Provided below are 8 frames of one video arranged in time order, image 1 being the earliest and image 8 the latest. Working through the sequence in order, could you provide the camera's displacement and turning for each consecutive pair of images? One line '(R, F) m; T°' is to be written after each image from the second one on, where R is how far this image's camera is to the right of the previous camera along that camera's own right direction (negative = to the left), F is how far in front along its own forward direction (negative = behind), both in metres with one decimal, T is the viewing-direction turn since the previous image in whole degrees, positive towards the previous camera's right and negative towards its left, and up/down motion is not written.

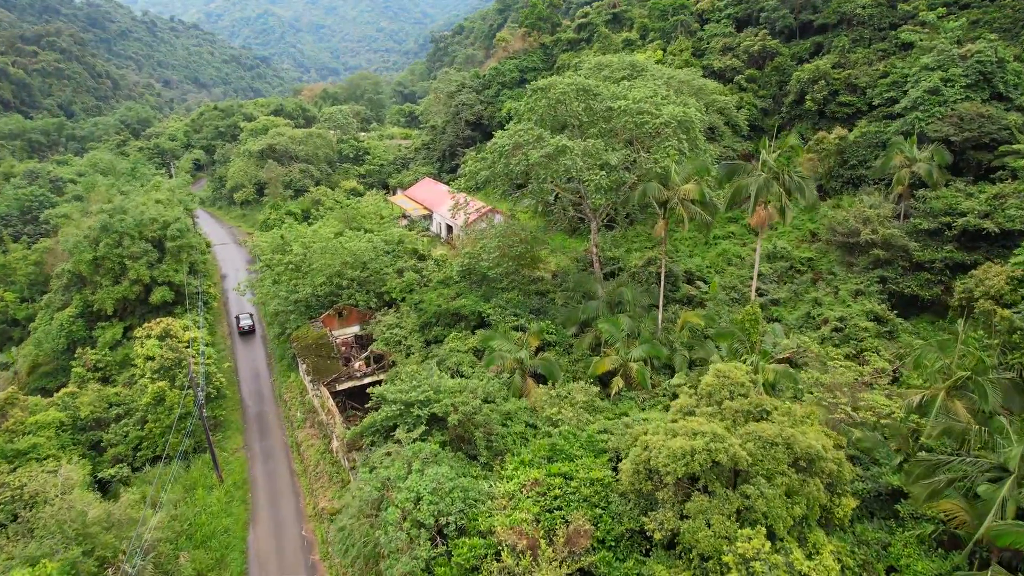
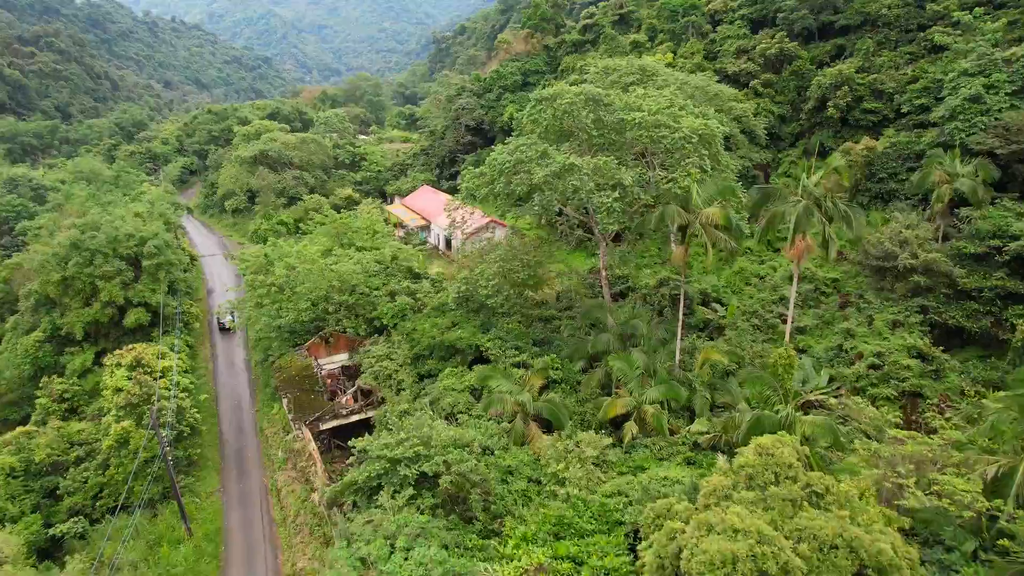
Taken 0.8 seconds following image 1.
(0.0, +1.6) m; 0°
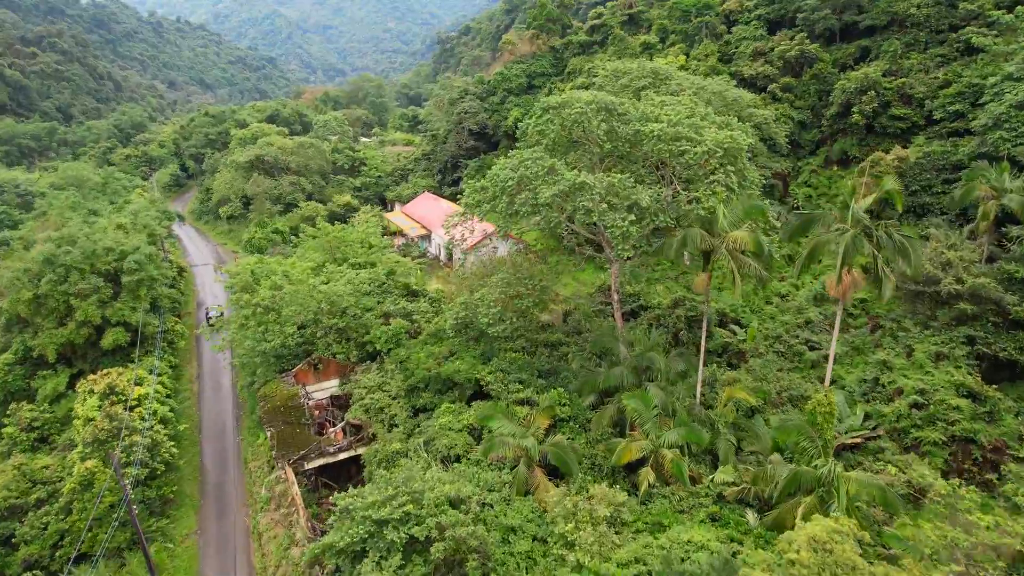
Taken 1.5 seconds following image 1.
(0.0, +1.4) m; 0°
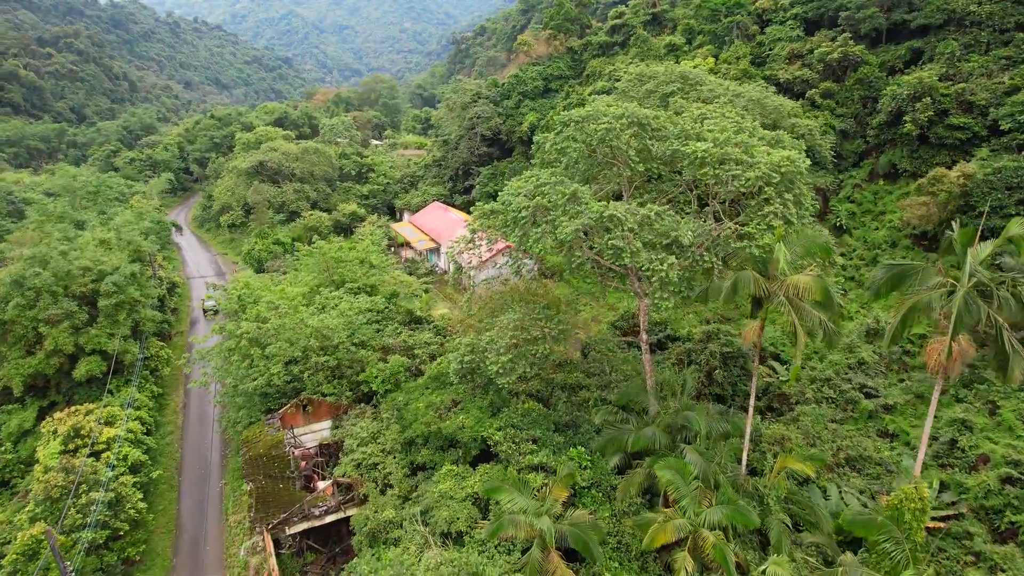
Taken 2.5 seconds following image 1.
(0.0, +1.9) m; -1°
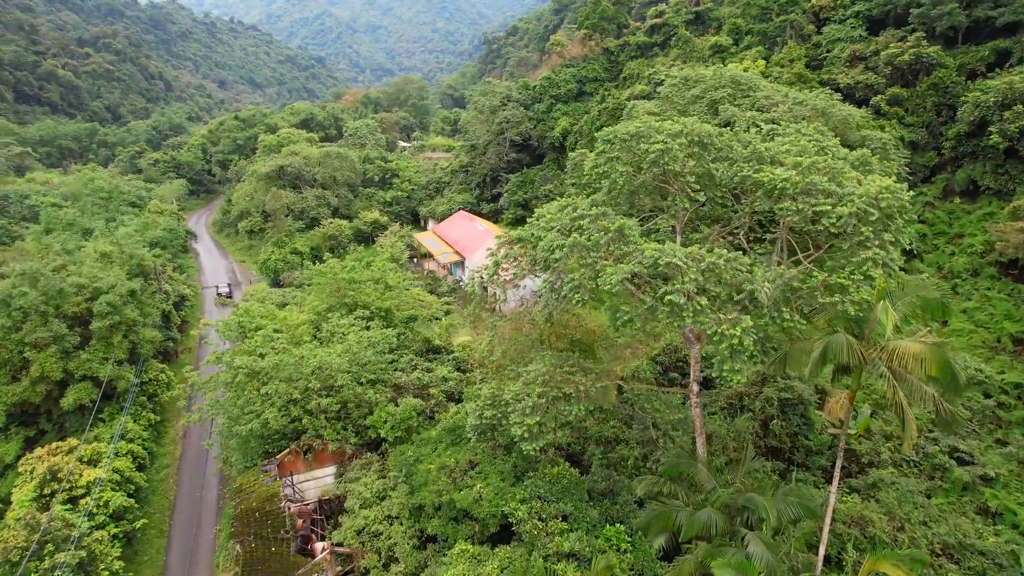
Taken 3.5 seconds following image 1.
(0.0, +1.8) m; -2°
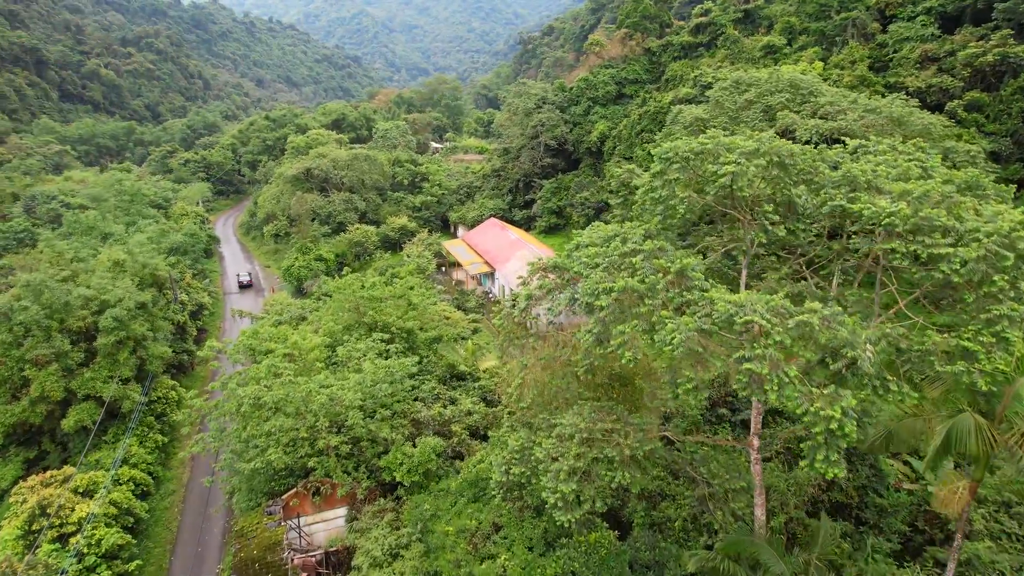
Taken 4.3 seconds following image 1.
(0.0, +1.4) m; -3°
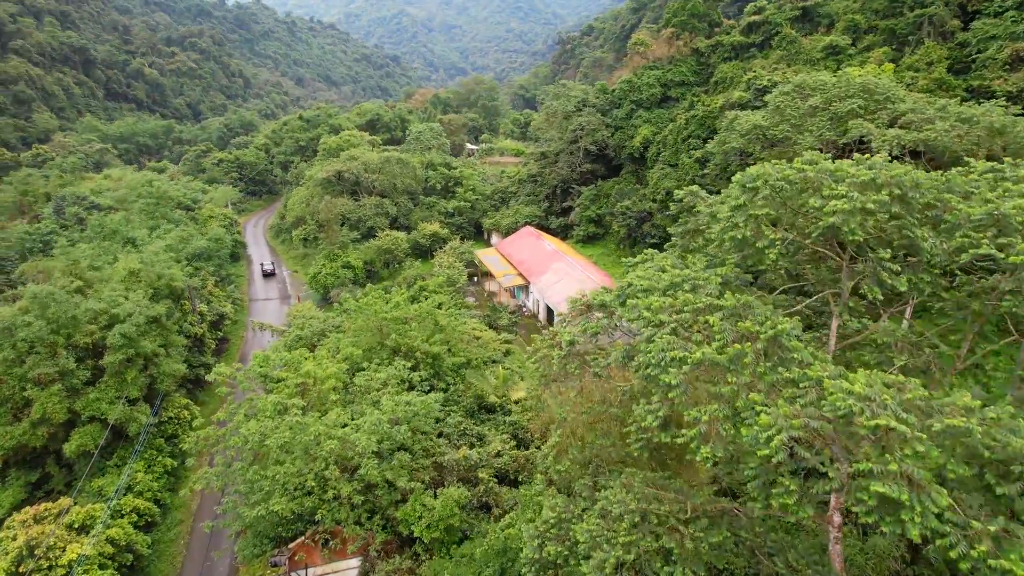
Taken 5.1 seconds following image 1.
(-0.1, +1.4) m; -3°
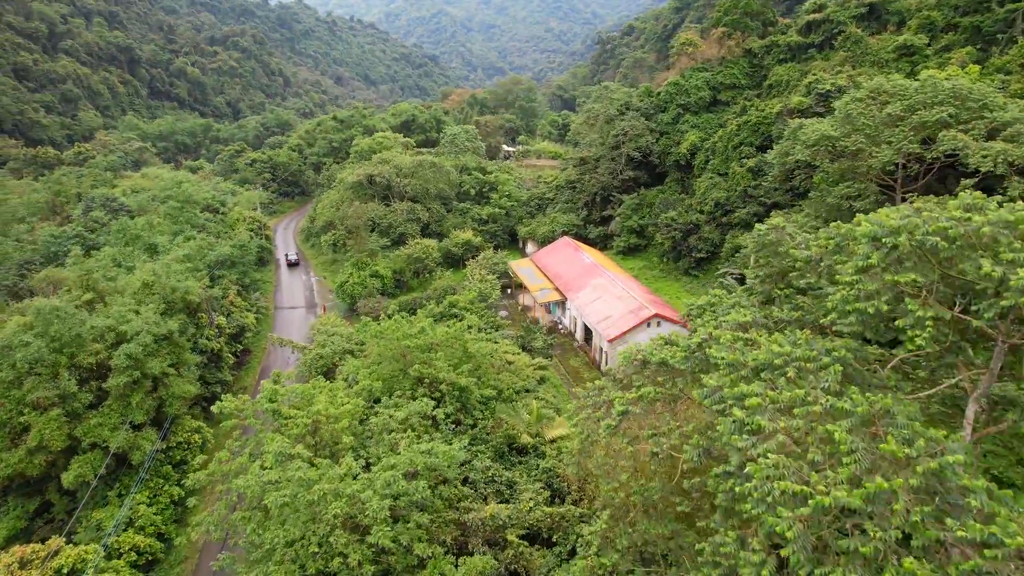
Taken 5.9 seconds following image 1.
(-0.1, +1.4) m; -3°
